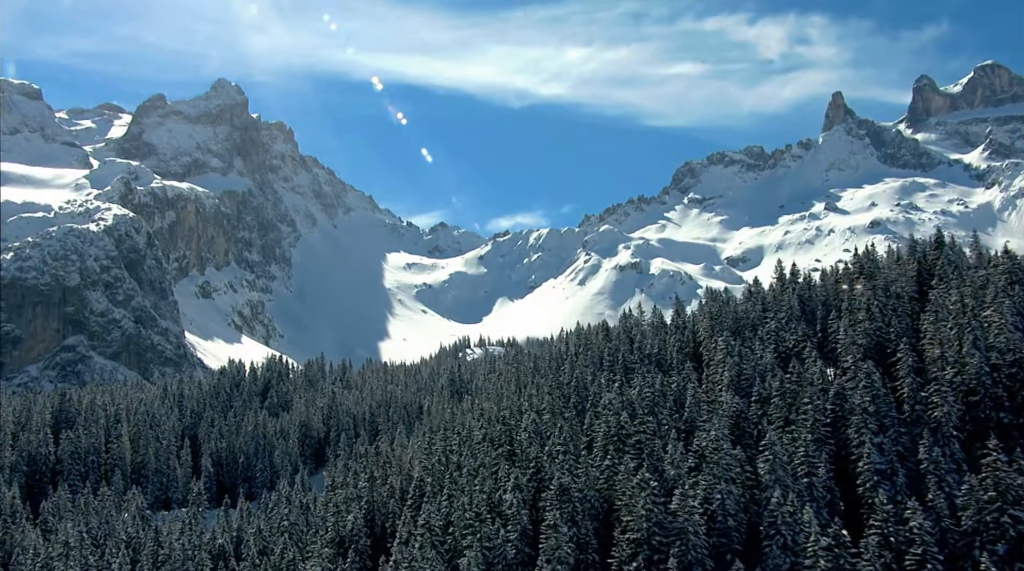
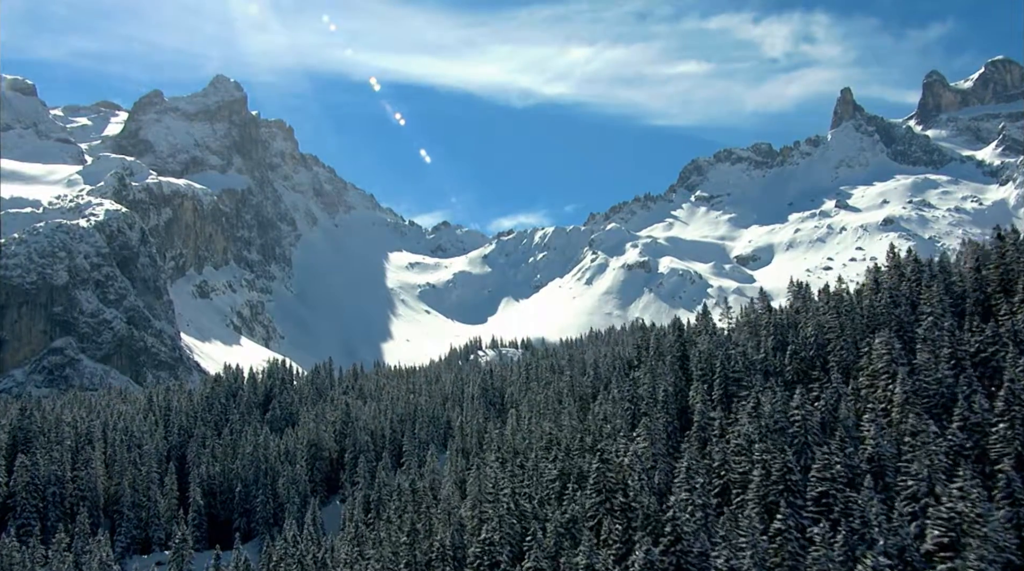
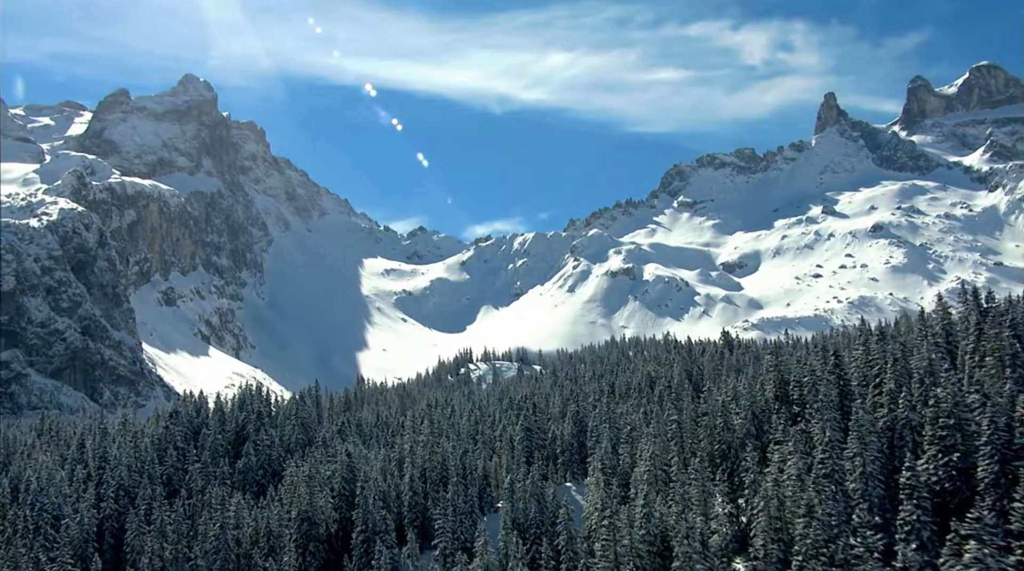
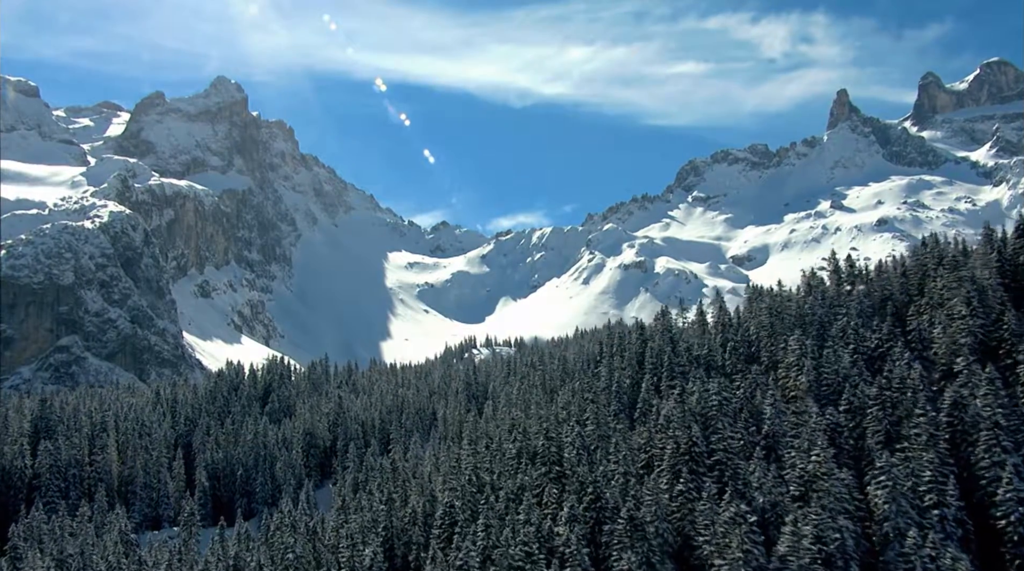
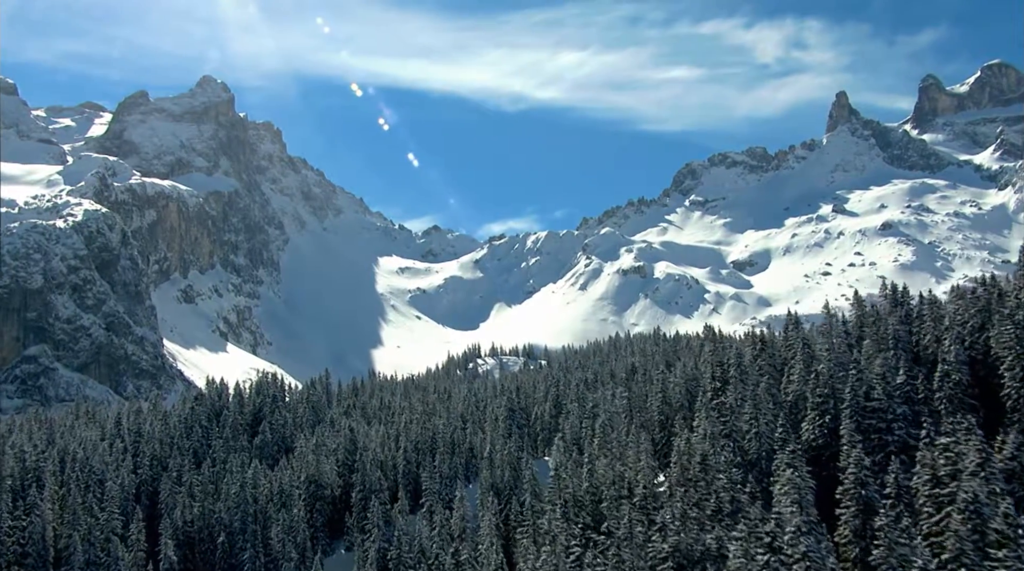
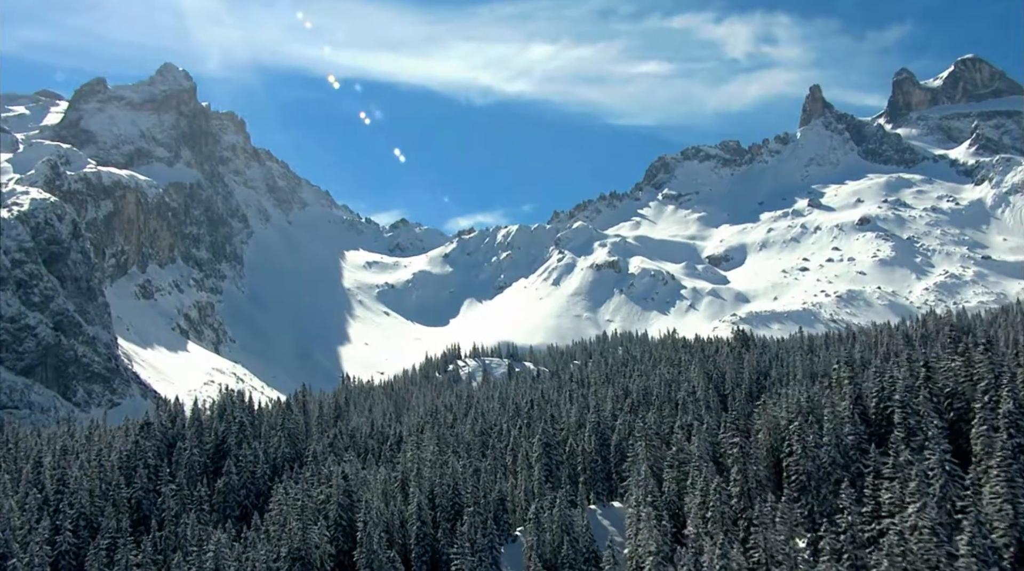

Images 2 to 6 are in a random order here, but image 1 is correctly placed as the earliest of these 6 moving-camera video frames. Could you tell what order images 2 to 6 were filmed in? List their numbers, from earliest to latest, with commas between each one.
4, 2, 5, 3, 6
